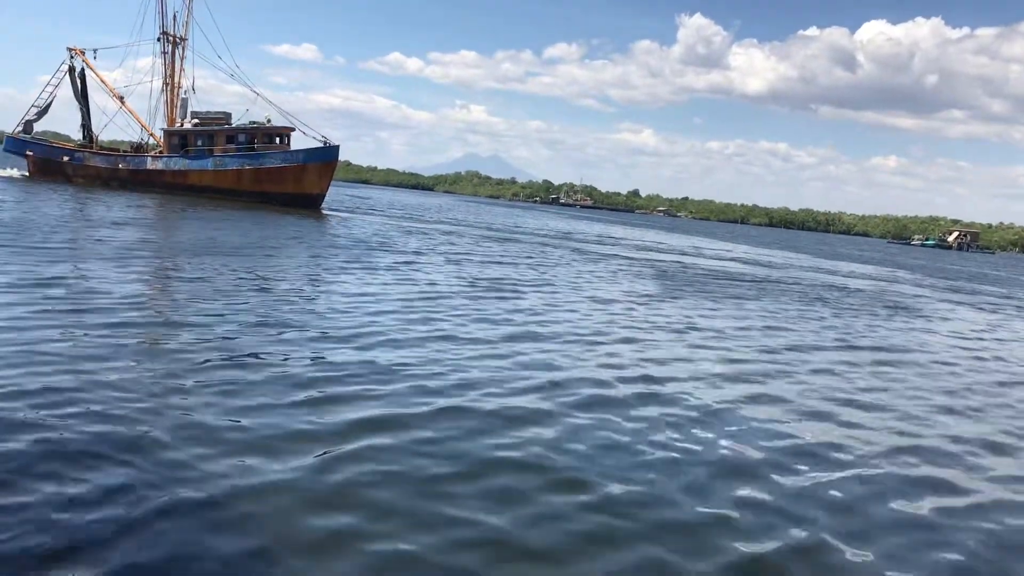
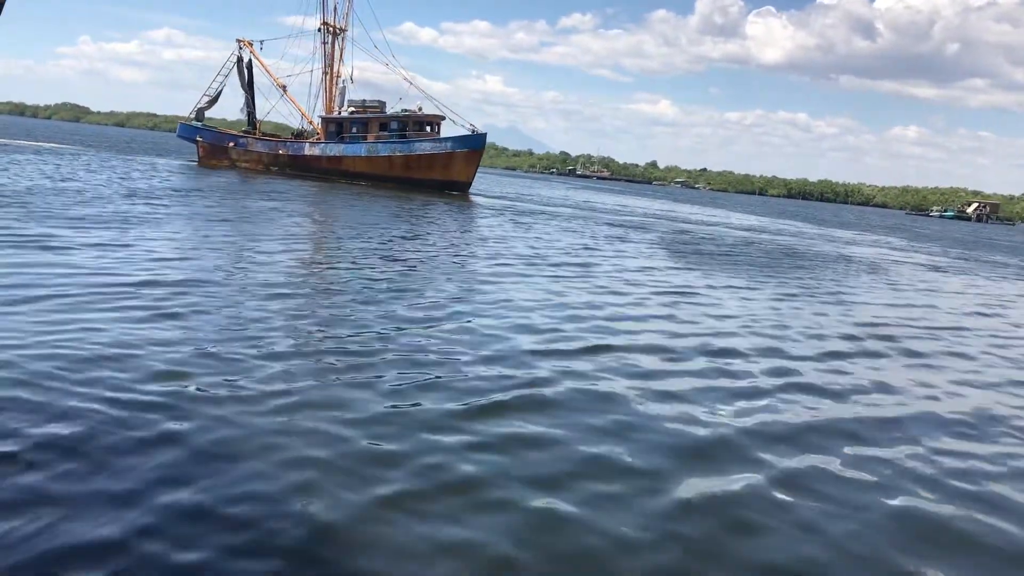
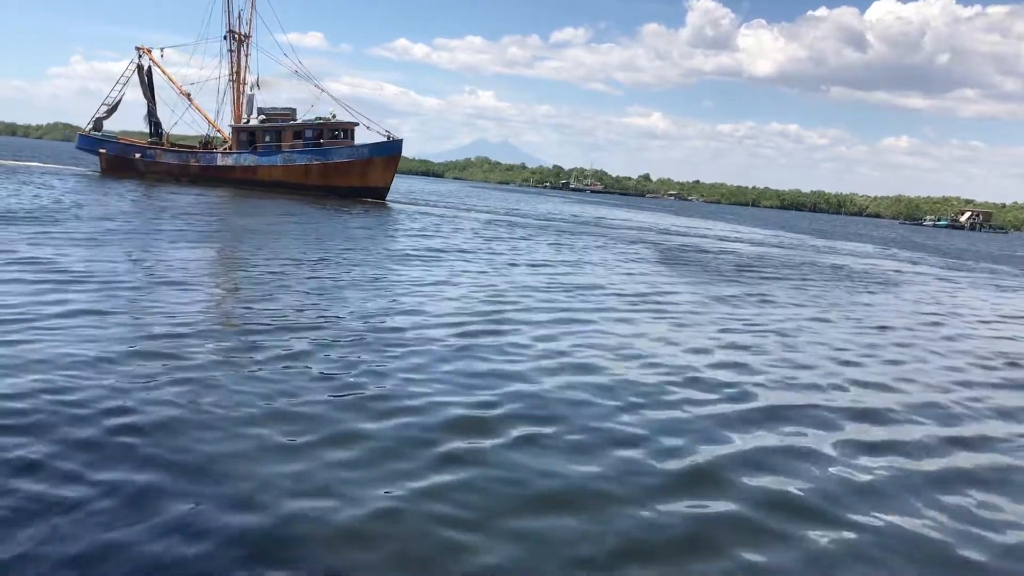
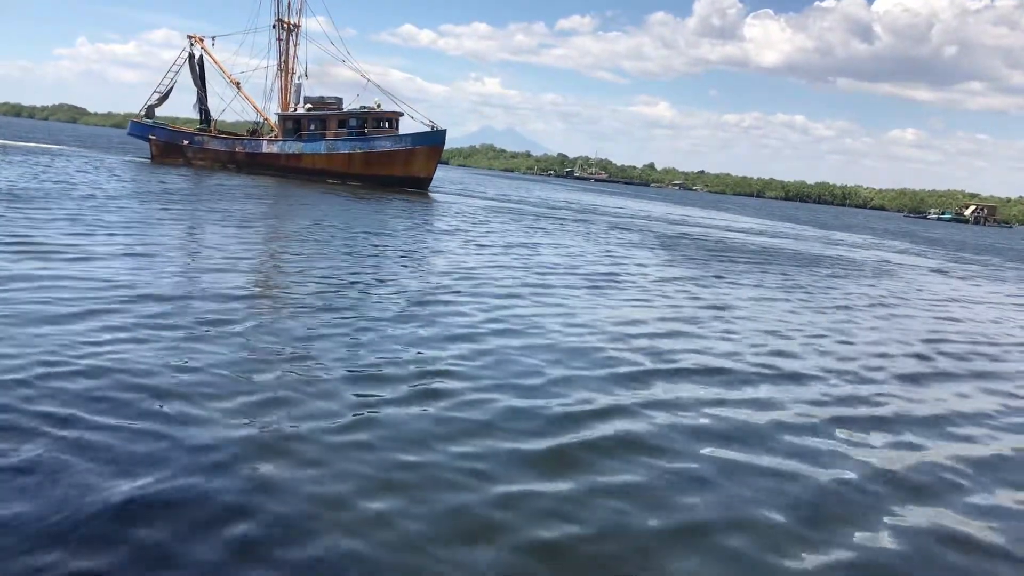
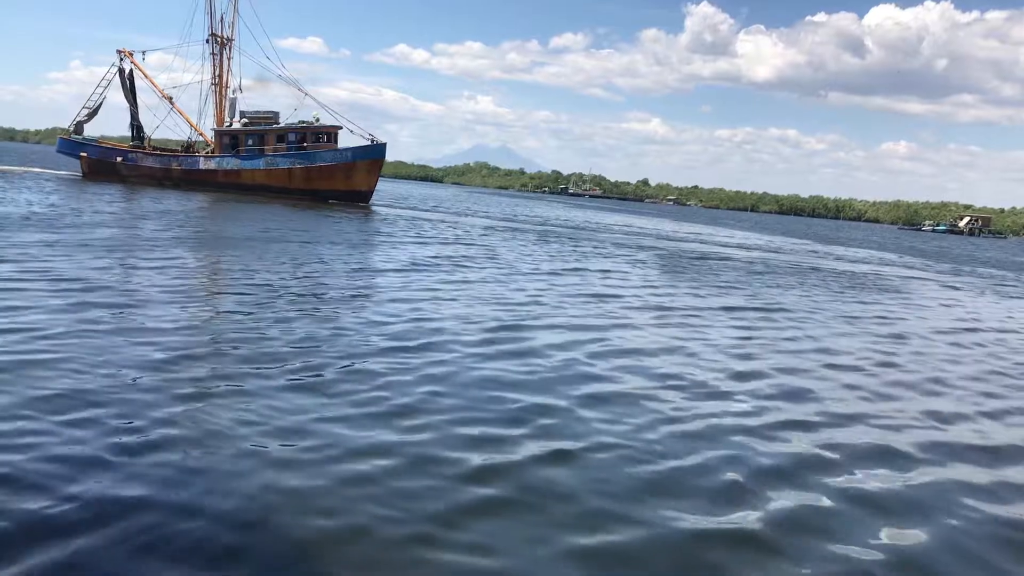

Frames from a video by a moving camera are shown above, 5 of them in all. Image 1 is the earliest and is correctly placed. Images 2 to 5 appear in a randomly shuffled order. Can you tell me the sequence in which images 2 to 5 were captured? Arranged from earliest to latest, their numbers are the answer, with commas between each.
5, 3, 4, 2
